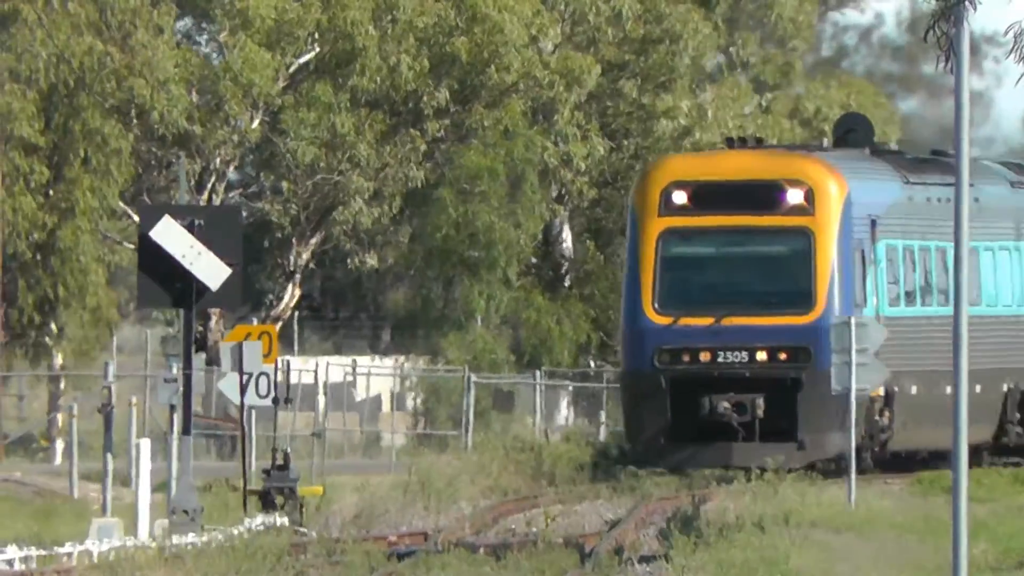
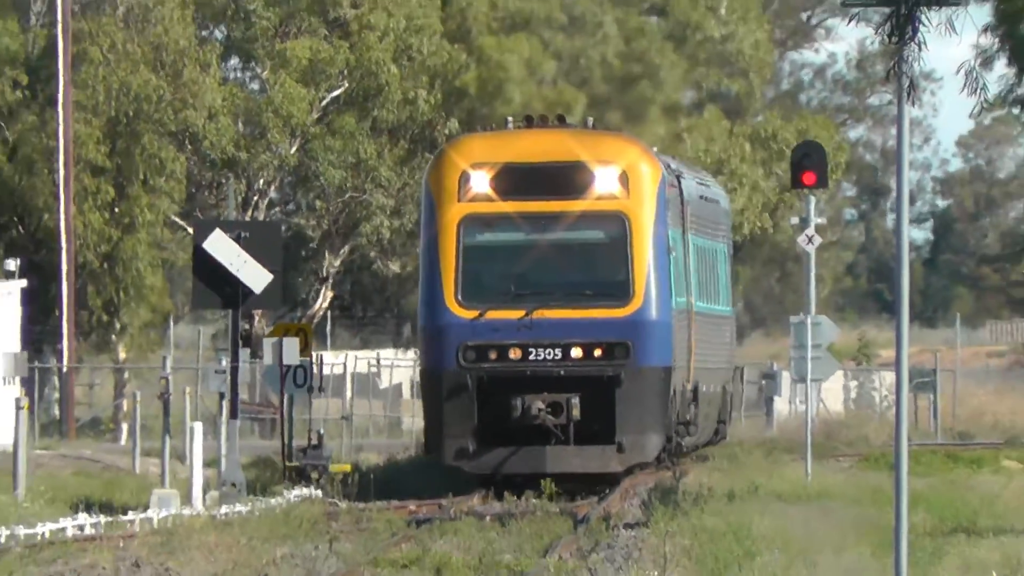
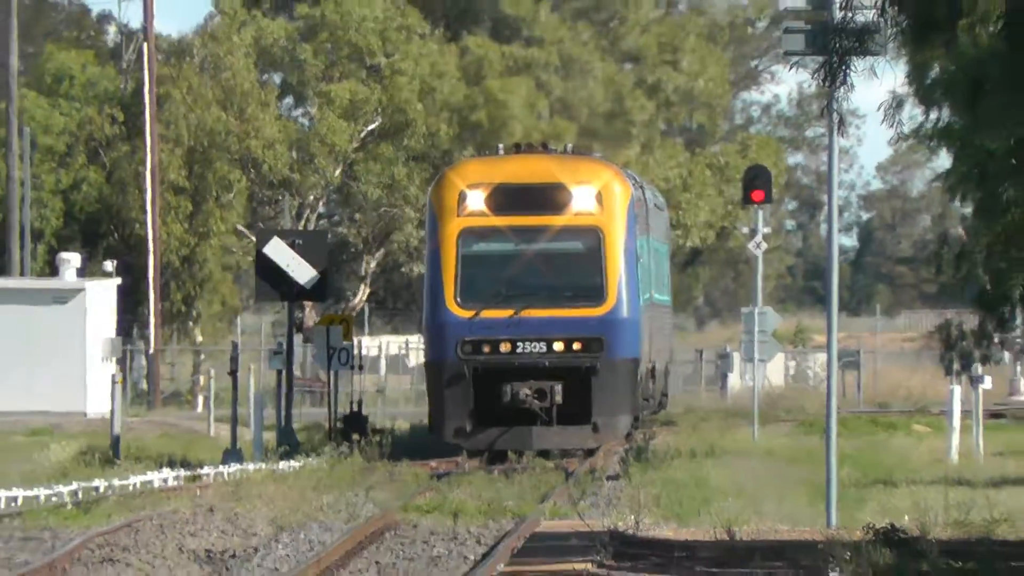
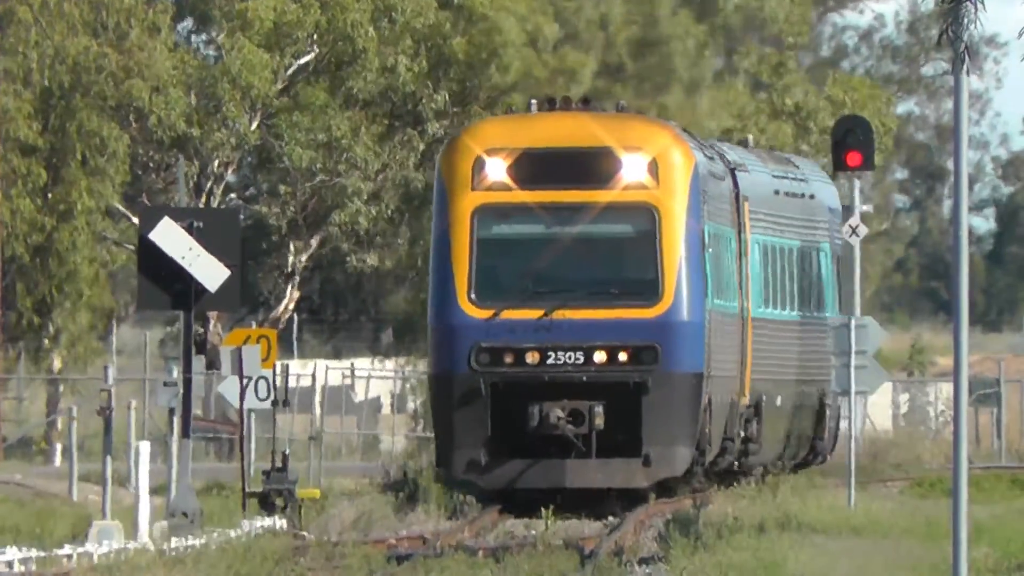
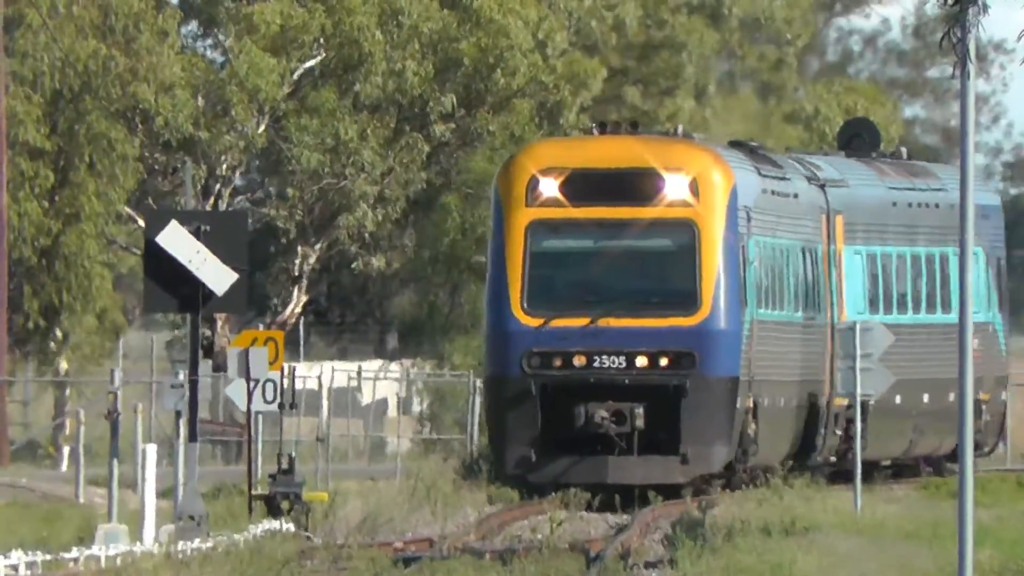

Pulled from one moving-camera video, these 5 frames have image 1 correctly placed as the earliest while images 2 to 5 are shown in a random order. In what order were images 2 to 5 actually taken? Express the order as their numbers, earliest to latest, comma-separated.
5, 4, 2, 3
